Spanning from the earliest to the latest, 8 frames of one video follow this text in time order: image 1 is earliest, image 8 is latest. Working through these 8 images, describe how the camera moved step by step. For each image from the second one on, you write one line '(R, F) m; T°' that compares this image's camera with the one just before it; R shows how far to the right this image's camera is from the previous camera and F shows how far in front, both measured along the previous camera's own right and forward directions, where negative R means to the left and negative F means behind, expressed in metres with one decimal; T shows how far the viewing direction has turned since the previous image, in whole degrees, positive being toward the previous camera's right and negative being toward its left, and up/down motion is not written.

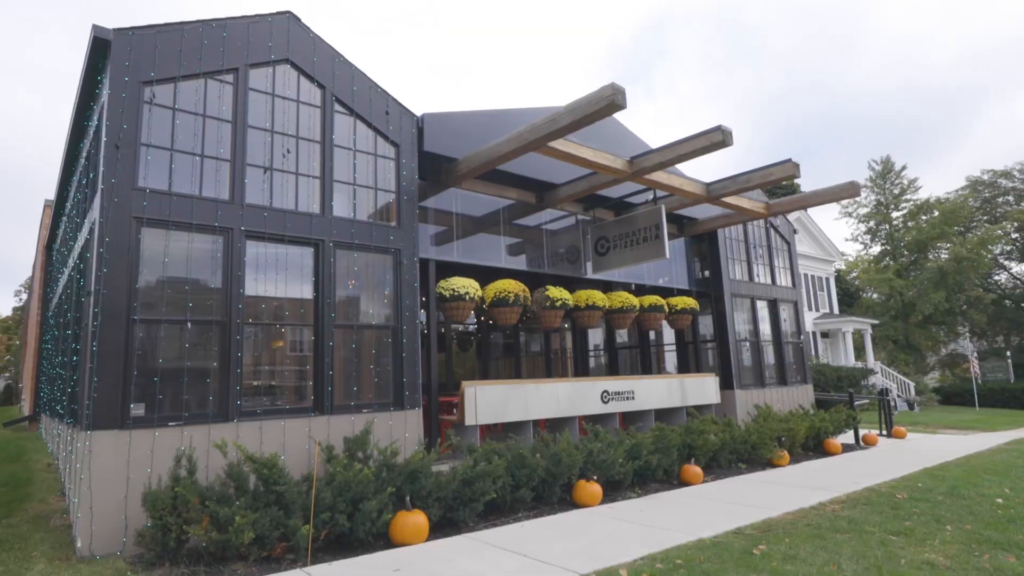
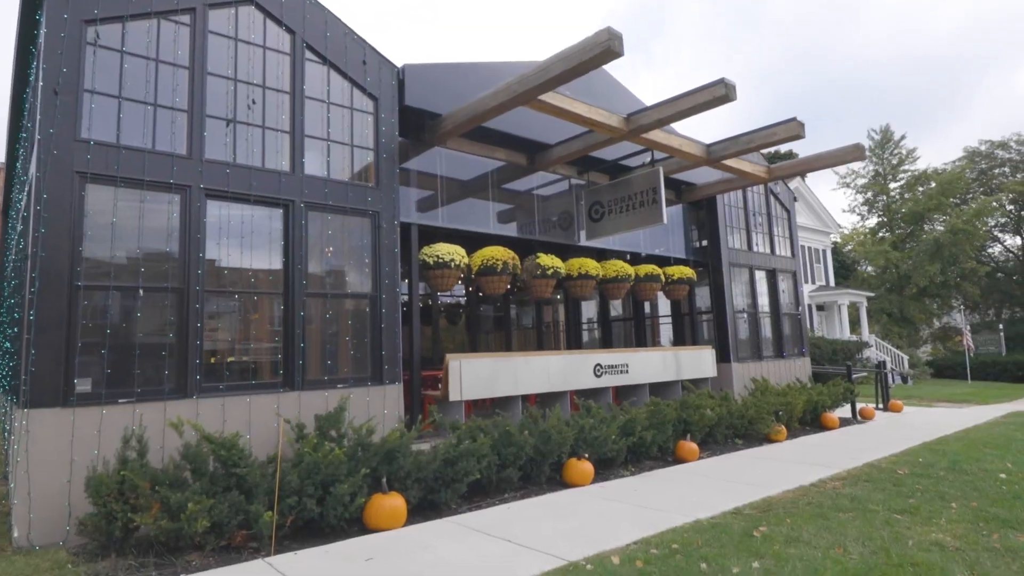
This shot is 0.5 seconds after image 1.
(+0.1, +0.5) m; +1°
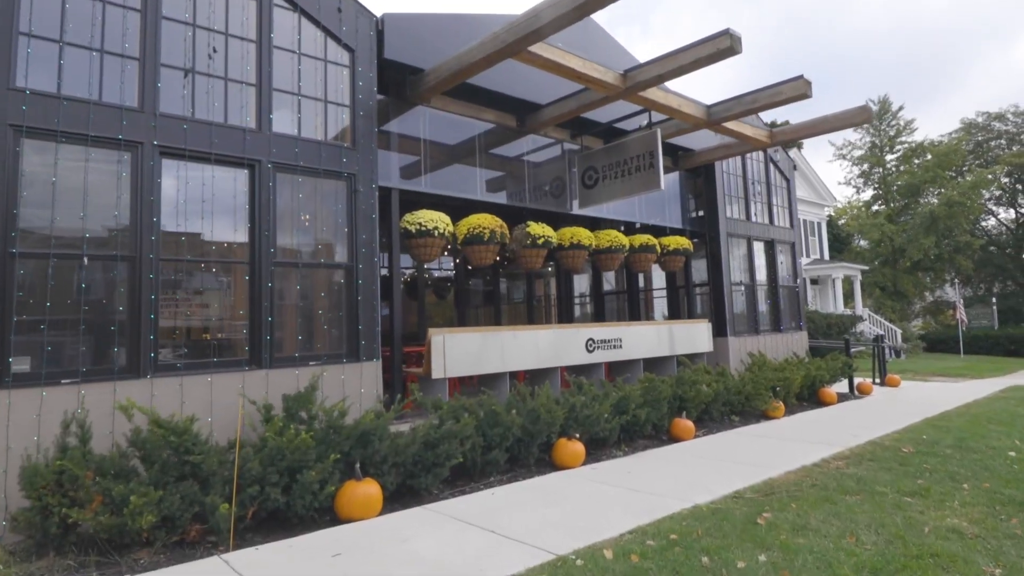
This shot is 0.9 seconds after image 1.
(+0.1, +0.5) m; +1°
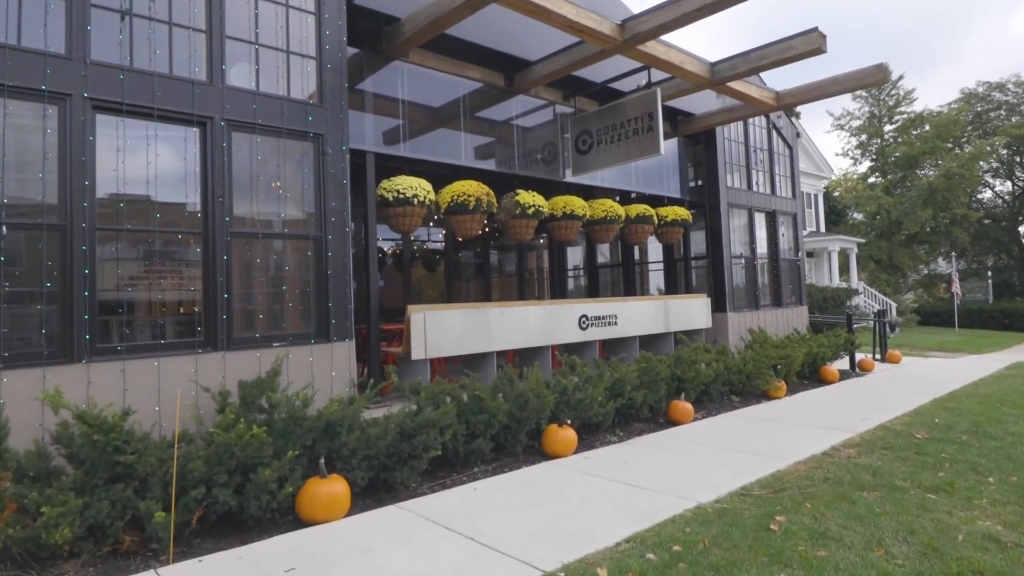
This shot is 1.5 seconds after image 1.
(+0.1, +0.6) m; +1°
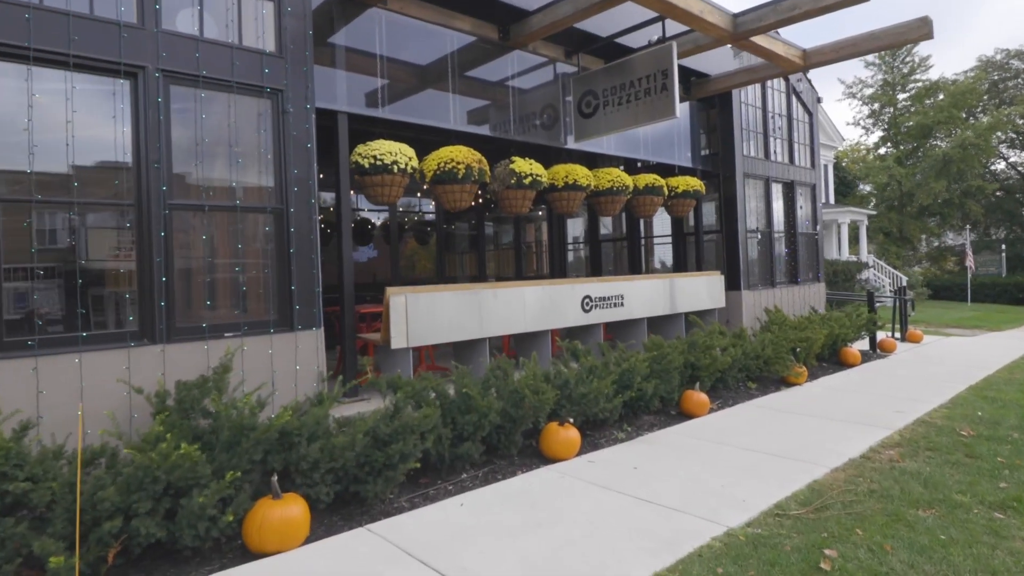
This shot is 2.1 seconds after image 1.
(+0.1, +0.8) m; 0°
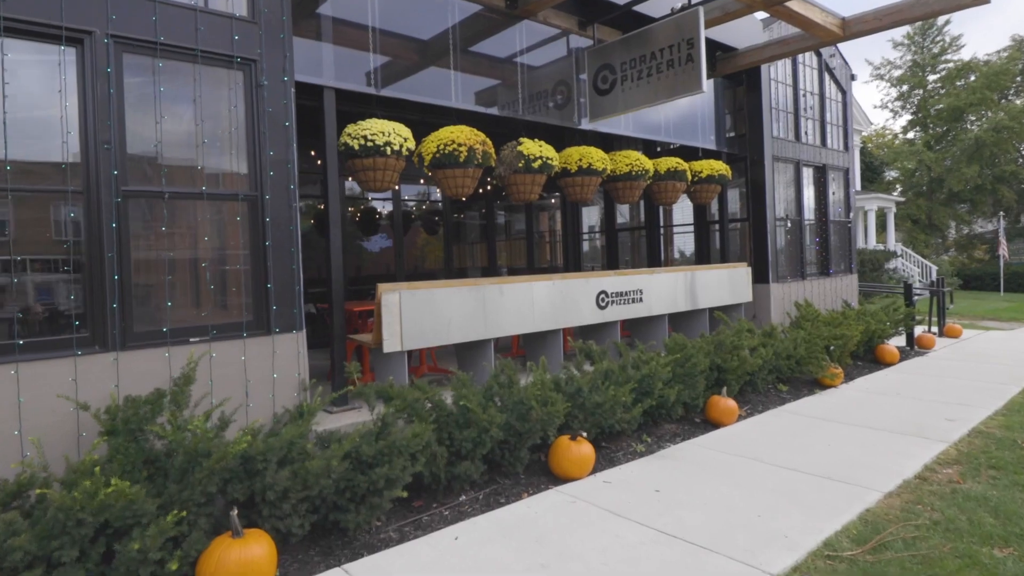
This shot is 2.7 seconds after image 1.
(+0.1, +0.6) m; -1°
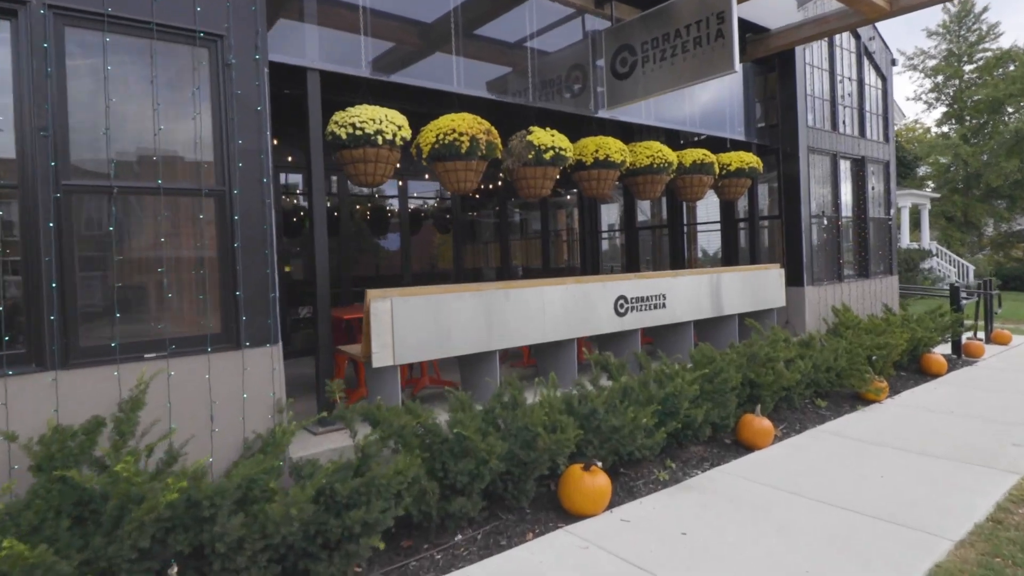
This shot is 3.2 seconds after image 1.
(+0.1, +0.6) m; -2°
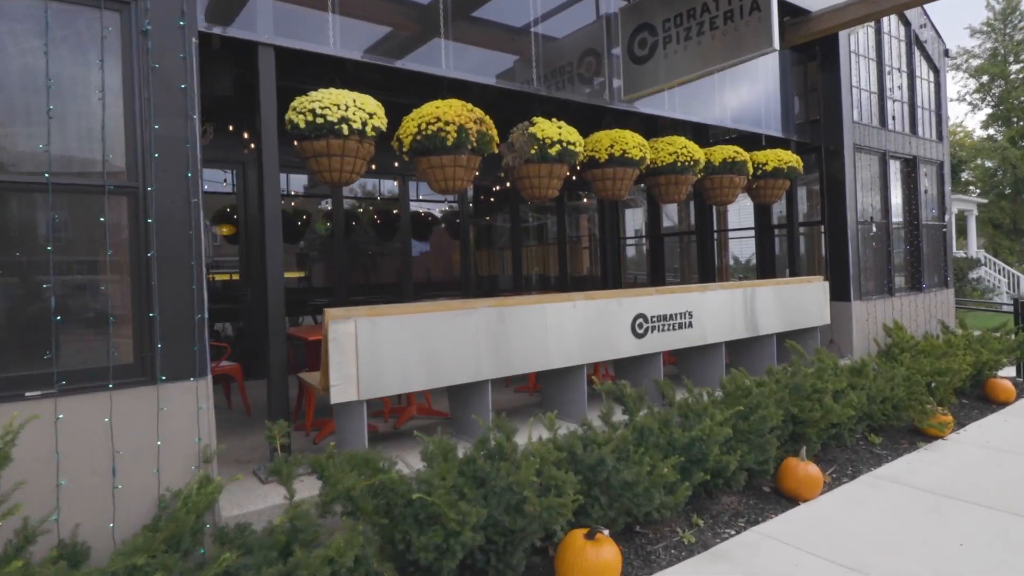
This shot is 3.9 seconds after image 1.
(+0.2, +0.8) m; -2°
